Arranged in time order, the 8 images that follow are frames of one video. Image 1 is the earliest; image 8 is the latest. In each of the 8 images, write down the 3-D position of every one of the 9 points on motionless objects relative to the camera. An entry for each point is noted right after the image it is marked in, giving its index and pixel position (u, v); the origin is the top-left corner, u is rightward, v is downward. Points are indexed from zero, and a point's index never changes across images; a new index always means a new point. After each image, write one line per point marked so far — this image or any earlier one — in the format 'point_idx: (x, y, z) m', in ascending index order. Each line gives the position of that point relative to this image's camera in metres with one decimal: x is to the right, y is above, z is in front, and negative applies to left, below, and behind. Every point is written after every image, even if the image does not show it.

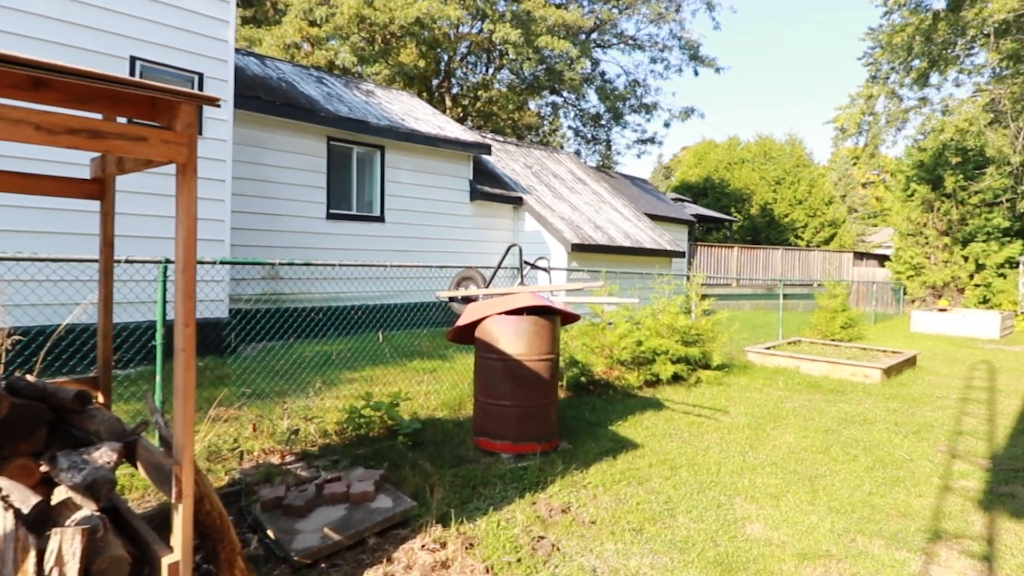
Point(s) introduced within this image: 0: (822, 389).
0: (+3.5, -1.1, +6.9) m
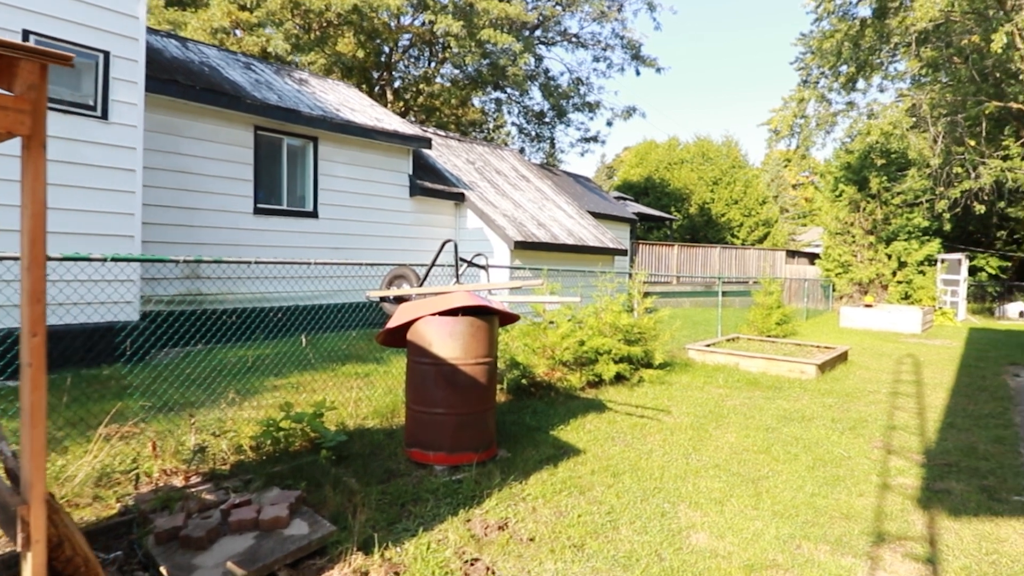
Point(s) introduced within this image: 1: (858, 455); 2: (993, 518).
0: (+2.8, -1.1, +7.0) m
1: (+2.5, -1.2, +4.5) m
2: (+2.6, -1.3, +3.3) m
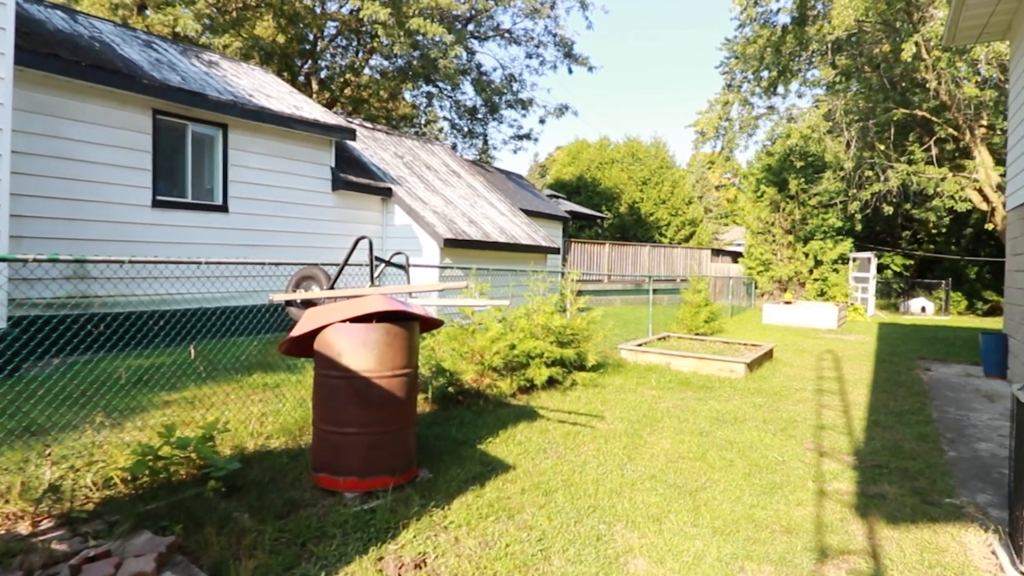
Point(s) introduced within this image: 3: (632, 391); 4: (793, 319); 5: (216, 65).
0: (+2.0, -1.1, +6.9) m
1: (+2.0, -1.2, +4.4) m
2: (+2.2, -1.3, +3.3) m
3: (+1.2, -1.1, +6.3) m
4: (+7.4, -0.8, +16.0) m
5: (-4.7, +3.5, +9.7) m
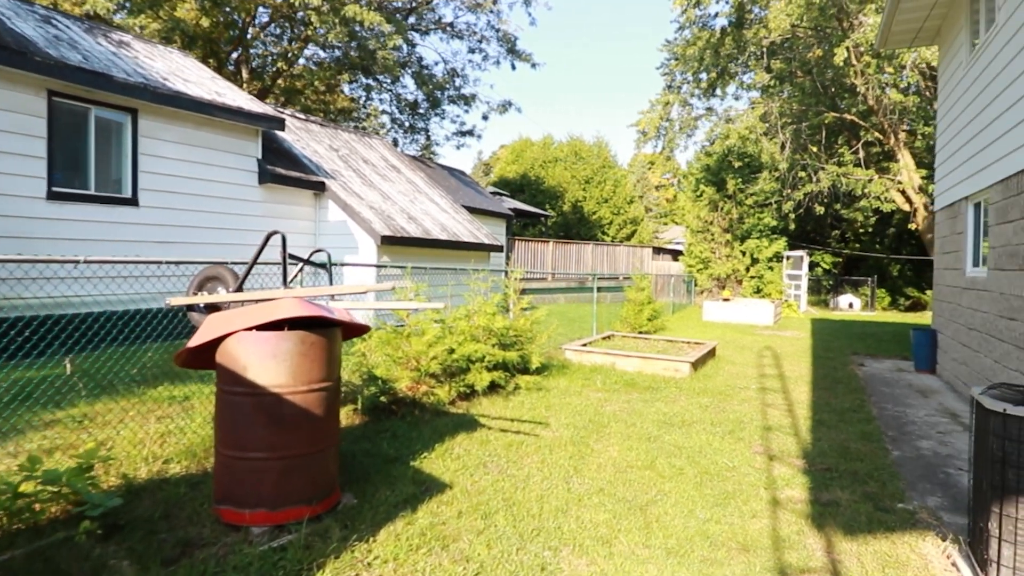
0: (+1.4, -1.1, +6.7) m
1: (+1.6, -1.2, +4.2) m
2: (+1.9, -1.3, +3.1) m
3: (+0.6, -1.1, +6.1) m
4: (+5.9, -0.7, +16.3) m
5: (-5.6, +3.5, +8.9) m
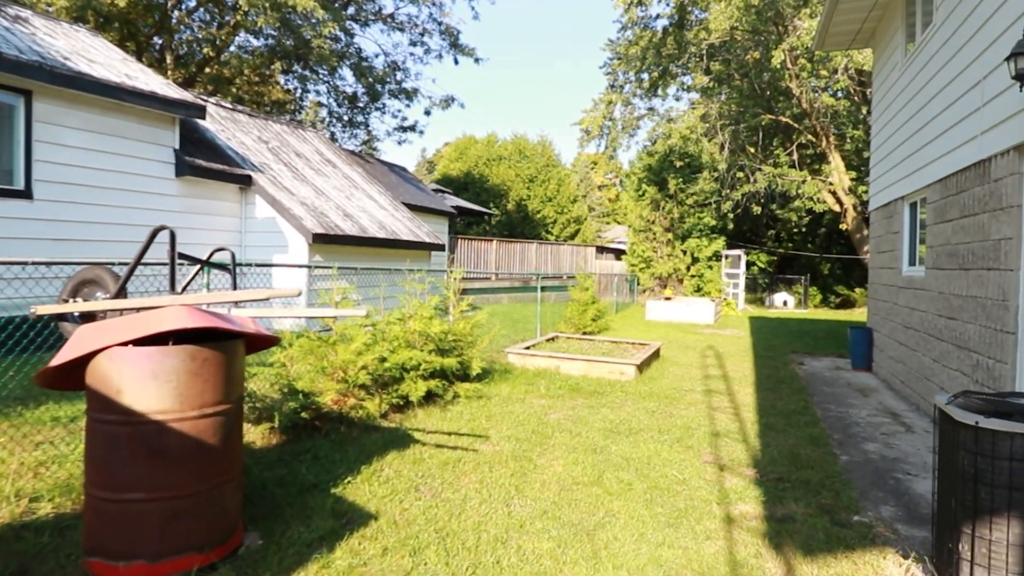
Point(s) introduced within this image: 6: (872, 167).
0: (+0.7, -1.1, +6.5) m
1: (+1.2, -1.2, +4.0) m
2: (+1.6, -1.3, +2.9) m
3: (+0.1, -1.1, +5.8) m
4: (+4.4, -0.7, +16.4) m
5: (-6.4, +3.5, +8.0) m
6: (+5.2, +1.8, +8.9) m
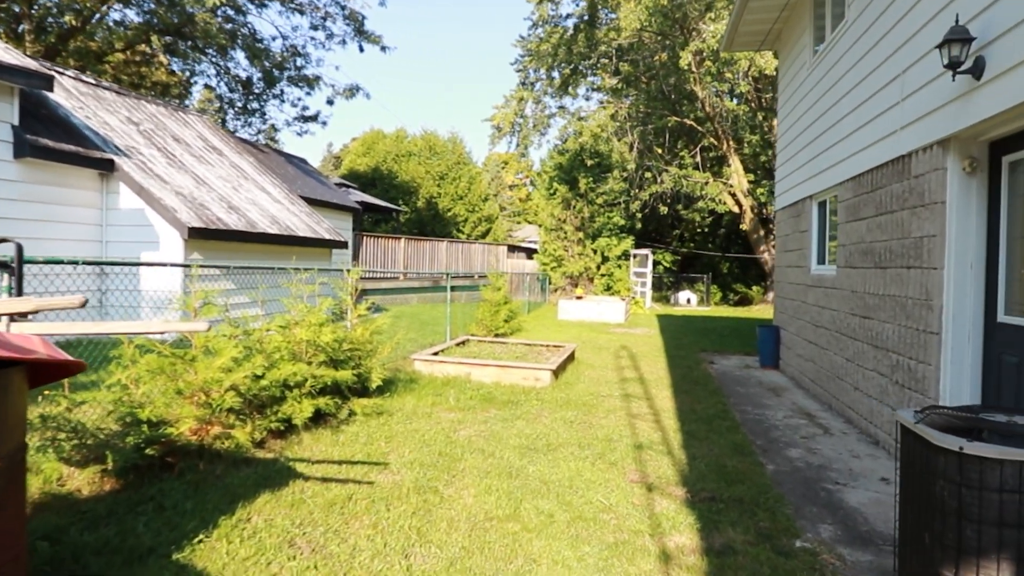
0: (-0.2, -1.1, +5.9) m
1: (+0.6, -1.2, +3.5) m
2: (+1.2, -1.3, +2.6) m
3: (-0.7, -1.1, +5.2) m
4: (+2.0, -0.7, +16.3) m
5: (-7.5, +3.5, +6.4) m
6: (+3.9, +1.8, +9.0) m
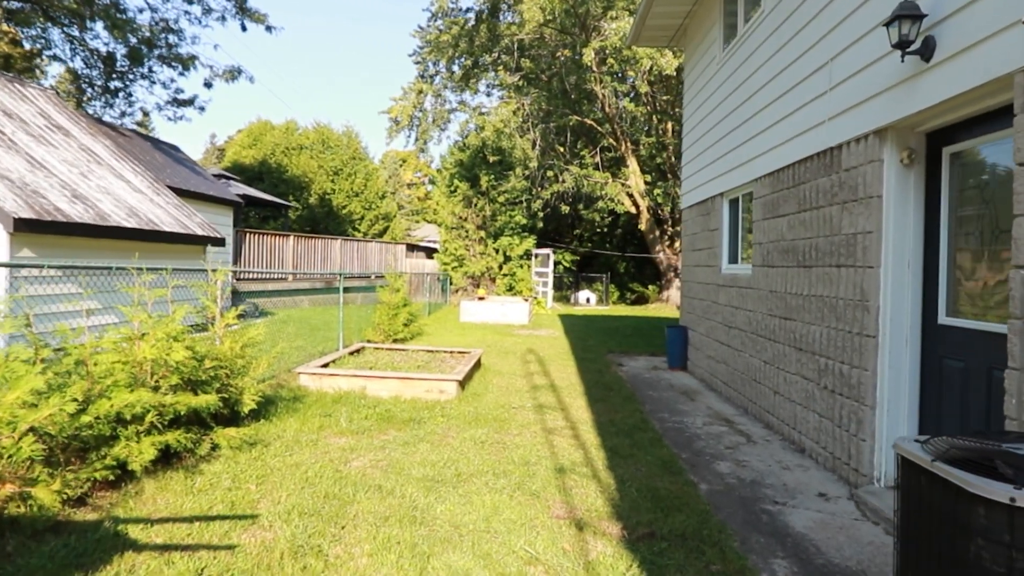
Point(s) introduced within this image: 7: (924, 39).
0: (-1.0, -1.1, +5.2) m
1: (+0.2, -1.3, +3.0) m
2: (+0.9, -1.3, +2.1) m
3: (-1.4, -1.1, +4.3) m
4: (-0.6, -0.7, +15.7) m
5: (-8.3, +3.4, +4.5) m
6: (+2.5, +1.8, +8.9) m
7: (+2.2, +1.3, +3.3) m
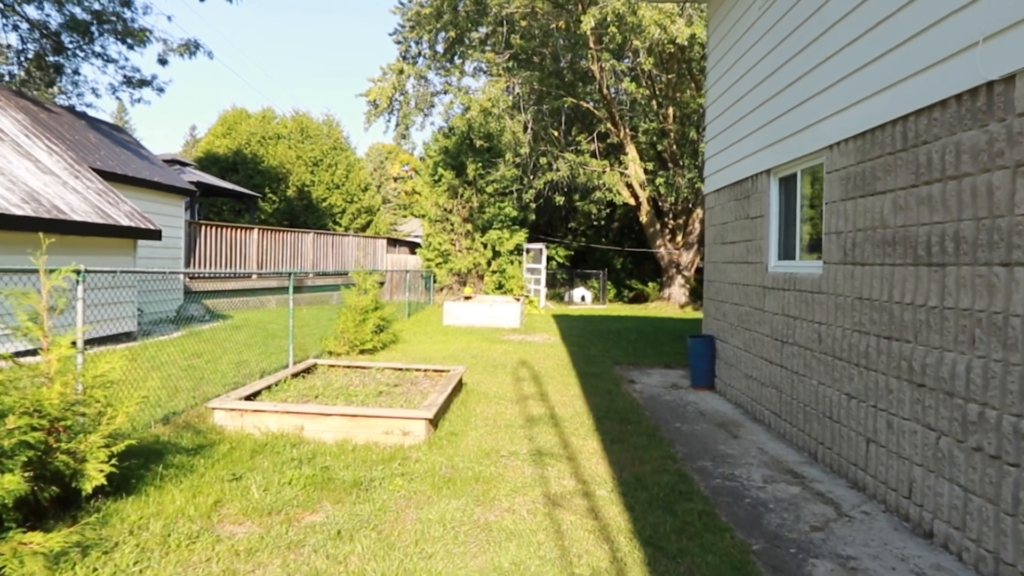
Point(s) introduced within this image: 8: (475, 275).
0: (-1.1, -1.2, +3.6) m
1: (+0.1, -1.3, +1.4) m
2: (+0.9, -1.4, +0.6) m
3: (-1.5, -1.2, +2.8) m
4: (-0.8, -0.7, +14.2) m
5: (-8.4, +3.3, +2.7) m
6: (+2.4, +1.8, +7.4) m
7: (+2.2, +1.3, +1.8) m
8: (-1.2, +0.5, +20.2) m
